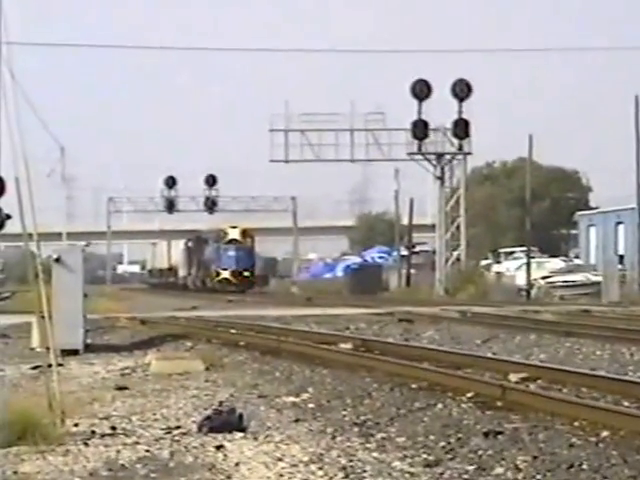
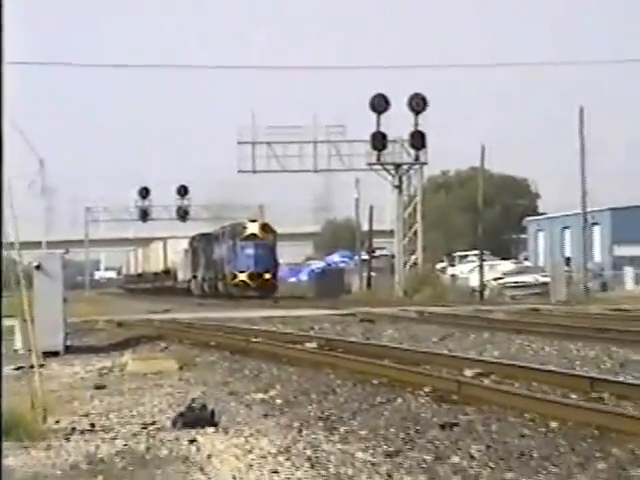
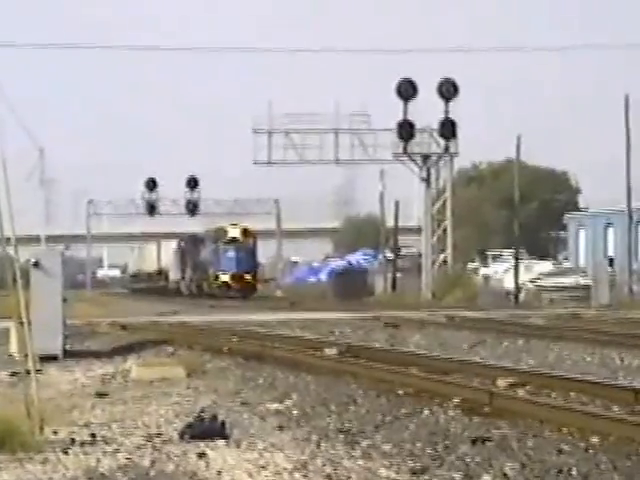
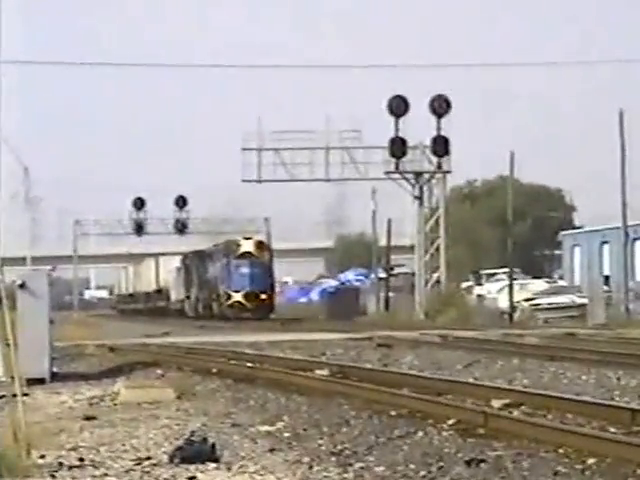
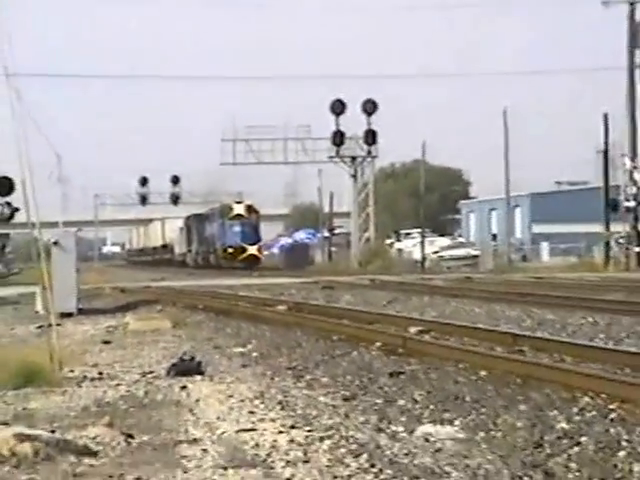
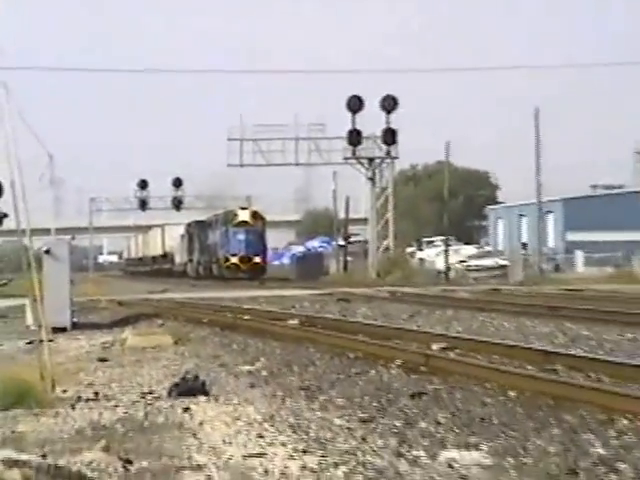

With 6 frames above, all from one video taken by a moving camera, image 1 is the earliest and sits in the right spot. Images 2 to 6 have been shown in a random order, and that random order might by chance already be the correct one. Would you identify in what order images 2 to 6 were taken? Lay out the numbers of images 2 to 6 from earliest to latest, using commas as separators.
3, 4, 2, 6, 5
